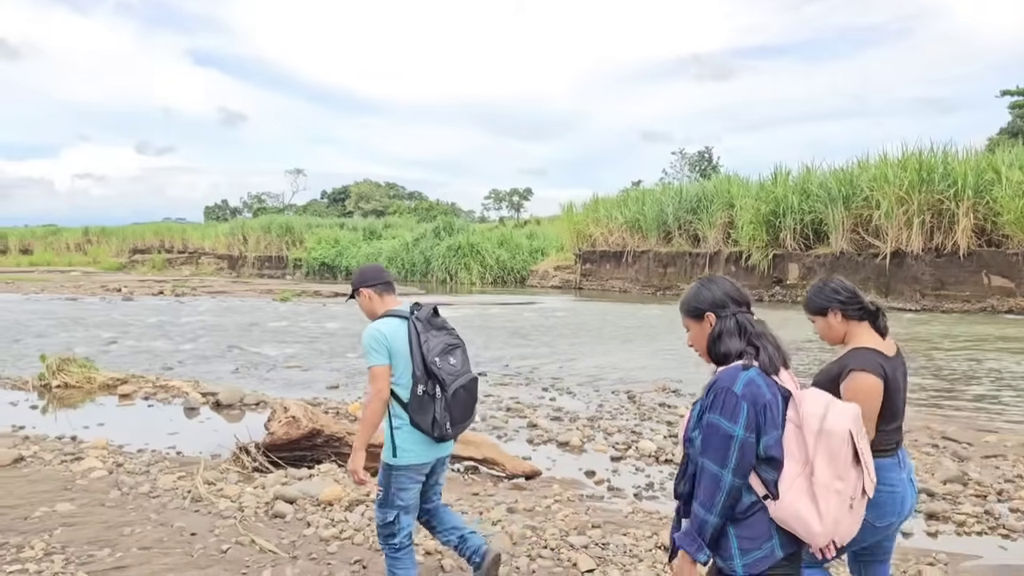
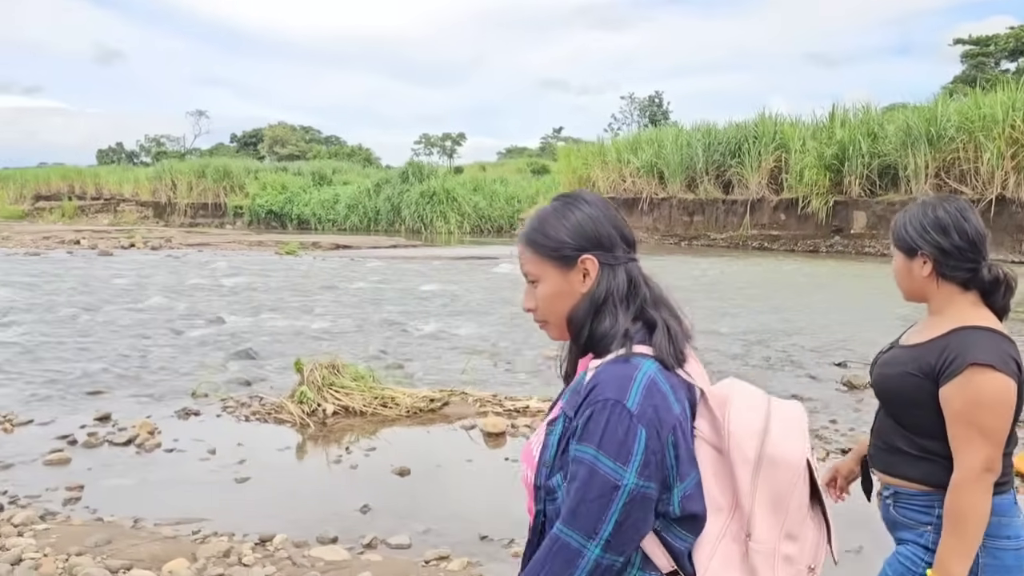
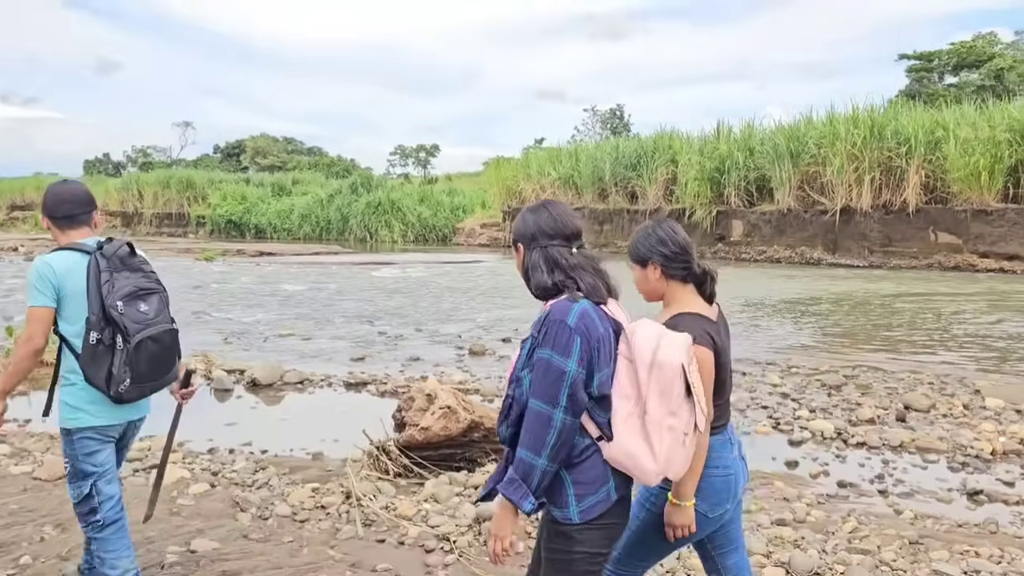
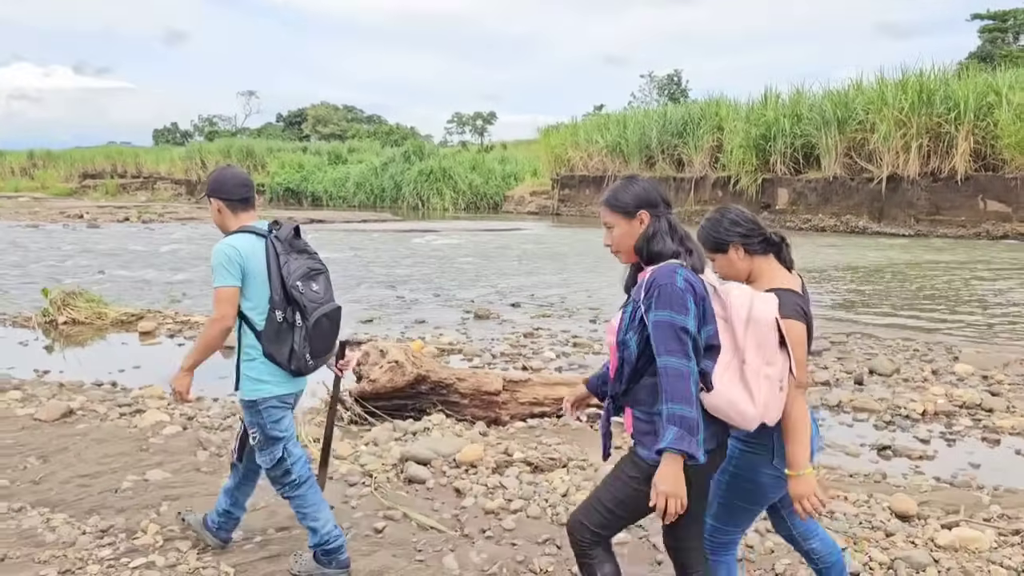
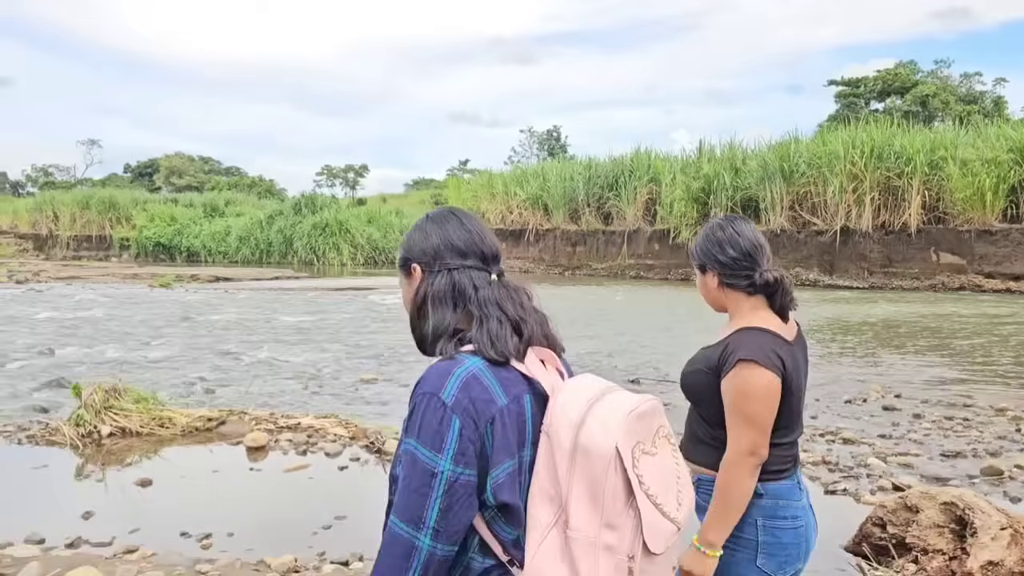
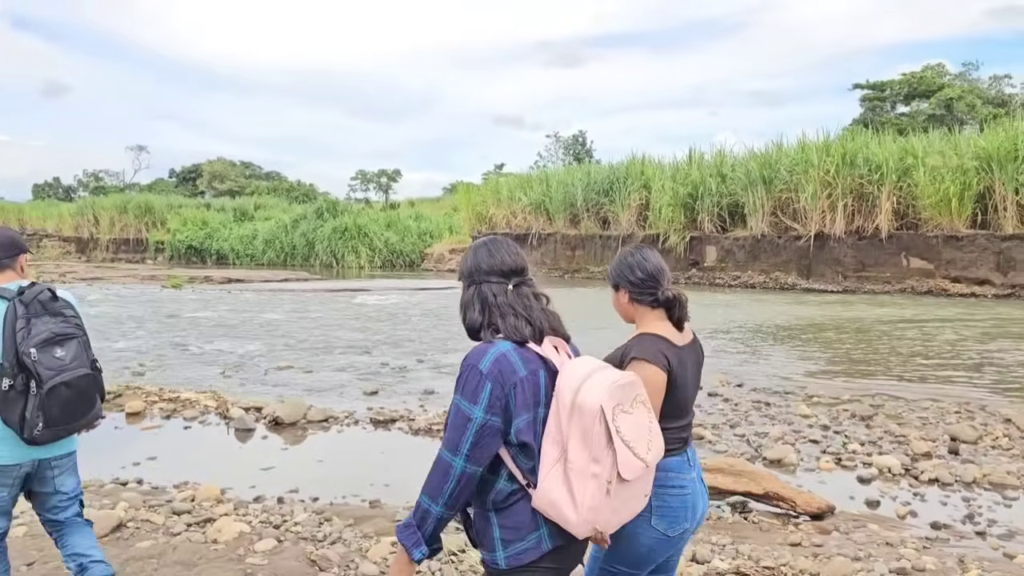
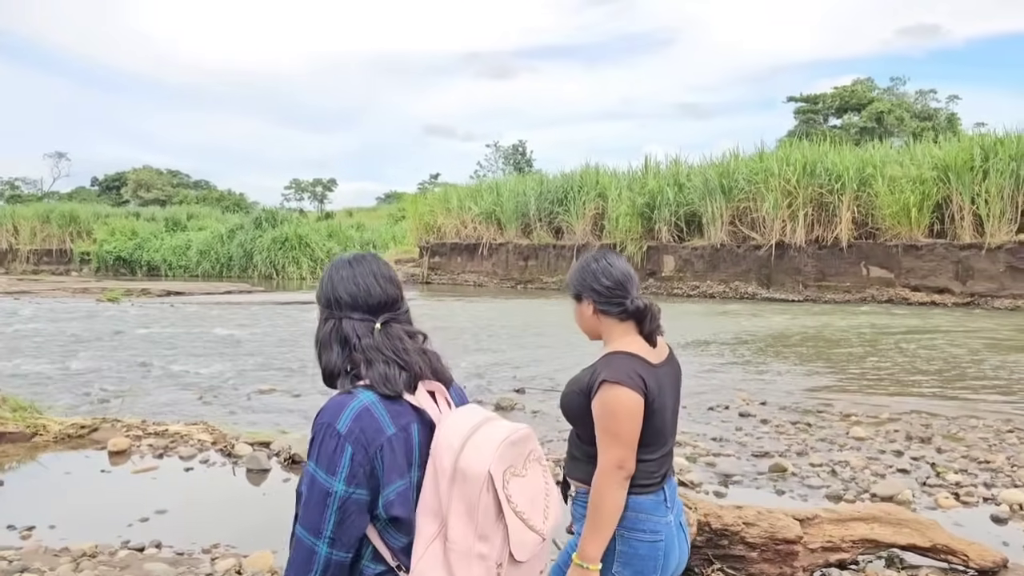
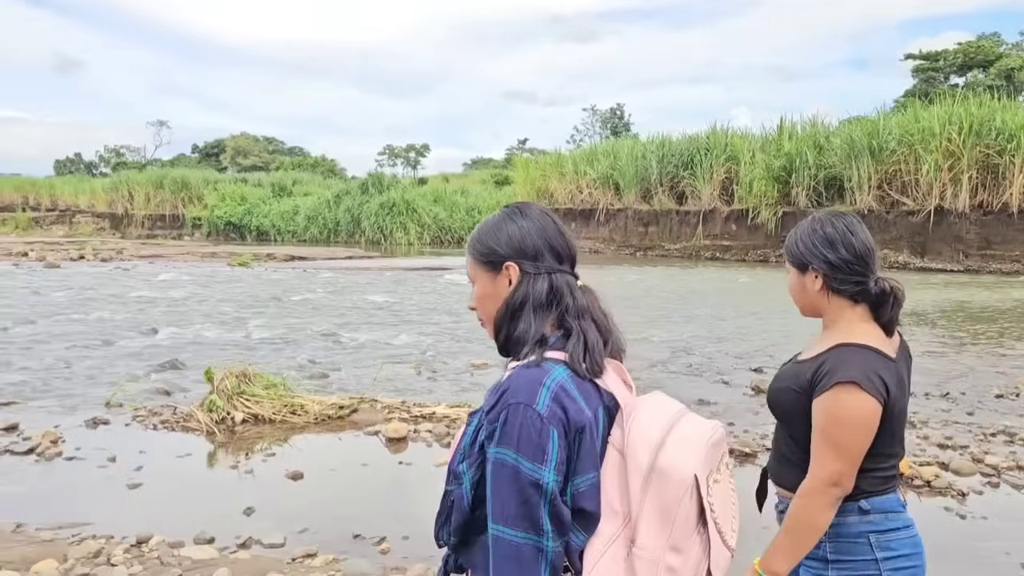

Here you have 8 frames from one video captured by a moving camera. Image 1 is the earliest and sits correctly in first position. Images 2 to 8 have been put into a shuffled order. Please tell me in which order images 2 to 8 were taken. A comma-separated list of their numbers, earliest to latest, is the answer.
4, 3, 6, 7, 5, 8, 2
